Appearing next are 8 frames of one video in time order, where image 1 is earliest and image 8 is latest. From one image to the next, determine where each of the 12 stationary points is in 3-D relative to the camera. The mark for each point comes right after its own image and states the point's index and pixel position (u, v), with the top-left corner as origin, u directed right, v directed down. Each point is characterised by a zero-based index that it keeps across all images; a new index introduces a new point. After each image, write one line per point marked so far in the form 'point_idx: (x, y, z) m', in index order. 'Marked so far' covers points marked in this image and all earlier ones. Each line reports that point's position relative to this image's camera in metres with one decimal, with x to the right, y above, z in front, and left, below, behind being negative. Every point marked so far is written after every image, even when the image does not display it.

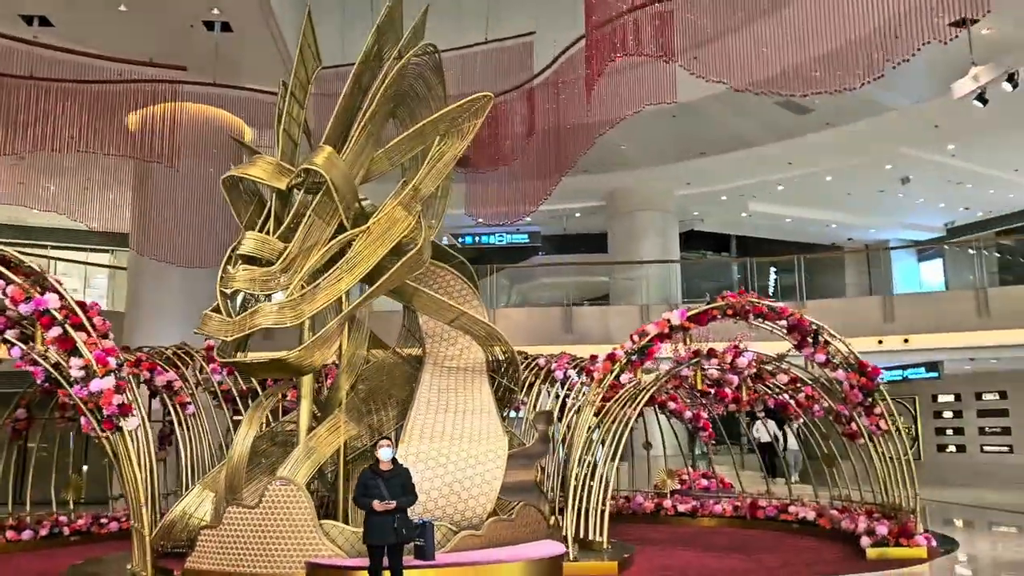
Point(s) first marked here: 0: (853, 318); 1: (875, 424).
0: (+5.2, -0.5, +12.3) m
1: (+3.1, -1.2, +6.9) m
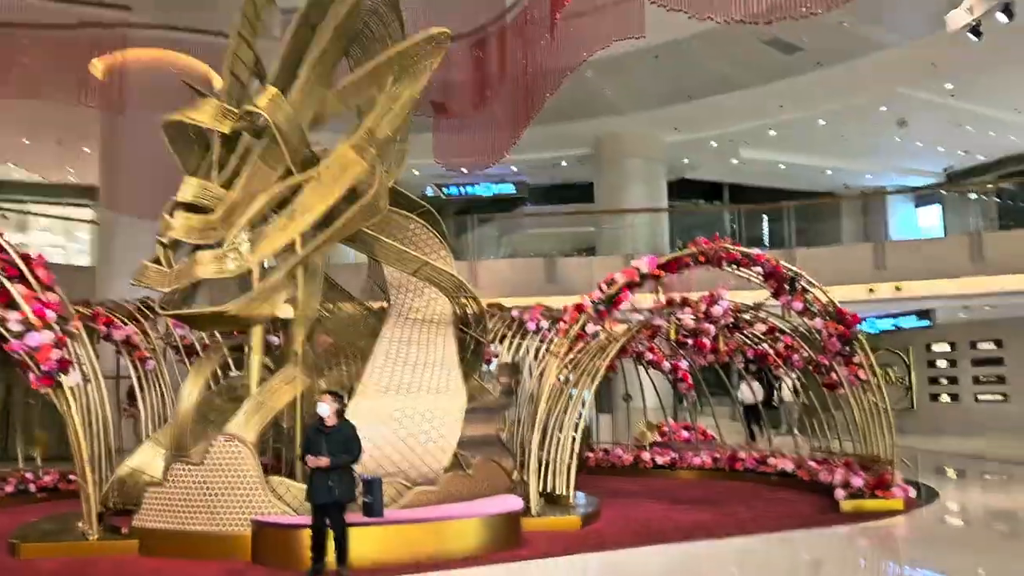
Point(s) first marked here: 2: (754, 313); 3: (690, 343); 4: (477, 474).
0: (+4.9, +0.3, +12.0) m
1: (+2.8, -0.7, +6.6) m
2: (+2.2, -0.2, +7.4) m
3: (+1.8, -0.6, +8.1) m
4: (-0.2, -1.3, +5.6) m
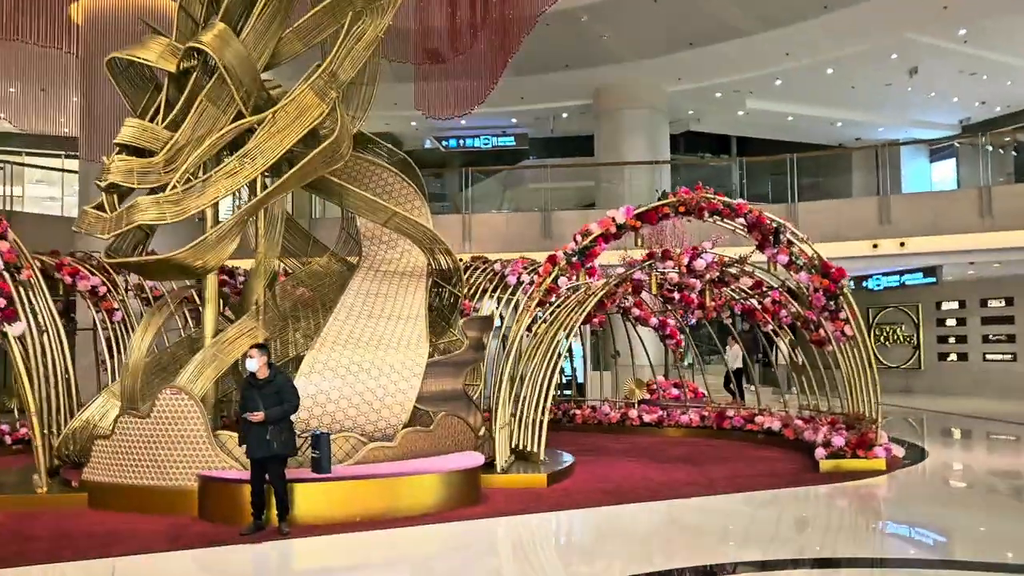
0: (+4.8, +1.0, +11.6) m
1: (+2.6, -0.3, +6.4) m
2: (+2.0, +0.2, +7.1) m
3: (+1.6, -0.1, +7.8) m
4: (-0.5, -0.9, +5.4) m
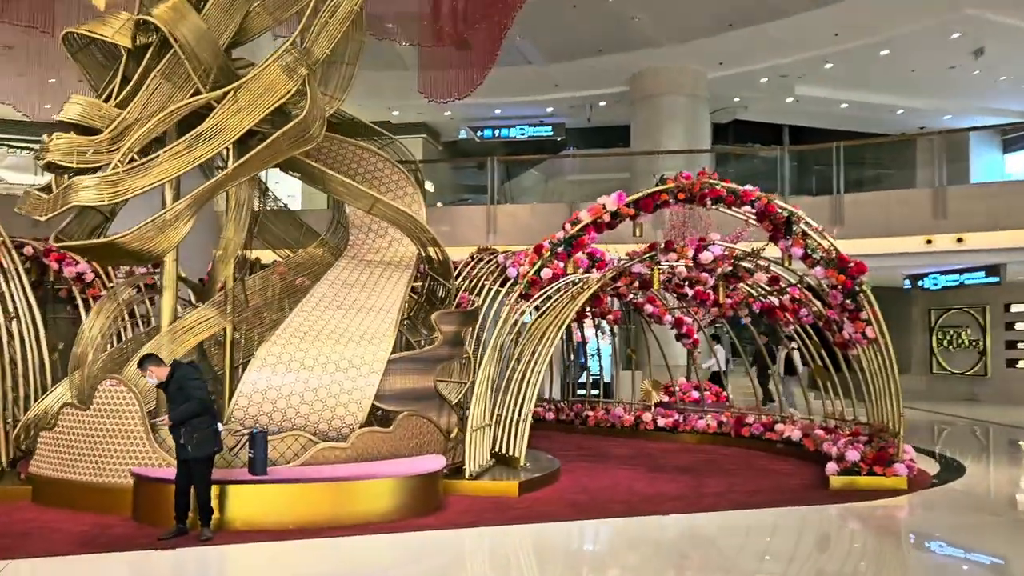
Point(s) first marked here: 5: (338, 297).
0: (+5.1, +1.0, +10.8) m
1: (+2.4, -0.3, +5.7) m
2: (+1.9, +0.2, +6.5) m
3: (+1.6, -0.1, +7.2) m
4: (-0.7, -0.9, +5.0) m
5: (-1.1, -0.1, +5.5) m
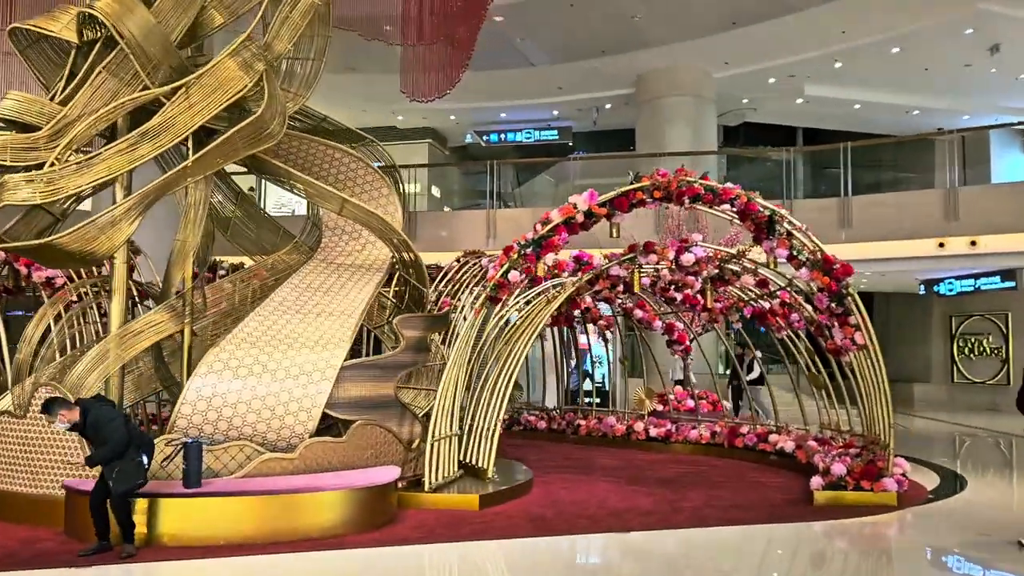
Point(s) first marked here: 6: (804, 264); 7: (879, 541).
0: (+5.1, +0.9, +10.4) m
1: (+2.2, -0.3, +5.4) m
2: (+1.7, +0.2, +6.2) m
3: (+1.4, -0.1, +6.9) m
4: (-0.9, -0.9, +4.8) m
5: (-1.4, -0.1, +5.3) m
6: (+2.0, +0.2, +5.4) m
7: (+2.0, -1.4, +4.5) m
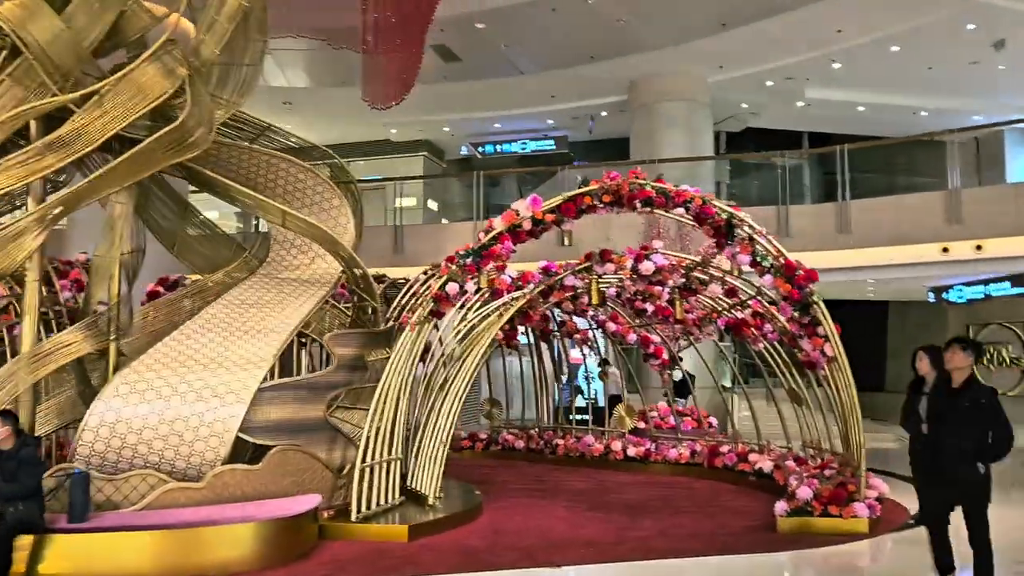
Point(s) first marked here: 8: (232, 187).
0: (+4.8, +0.8, +9.9) m
1: (+1.9, -0.4, +5.0) m
2: (+1.4, +0.1, +5.8) m
3: (+1.1, -0.2, +6.5) m
4: (-1.3, -1.0, +4.5) m
5: (-1.7, -0.2, +5.0) m
6: (+1.6, +0.1, +5.0) m
7: (+1.6, -1.5, +4.1) m
8: (-1.9, +0.7, +5.5) m
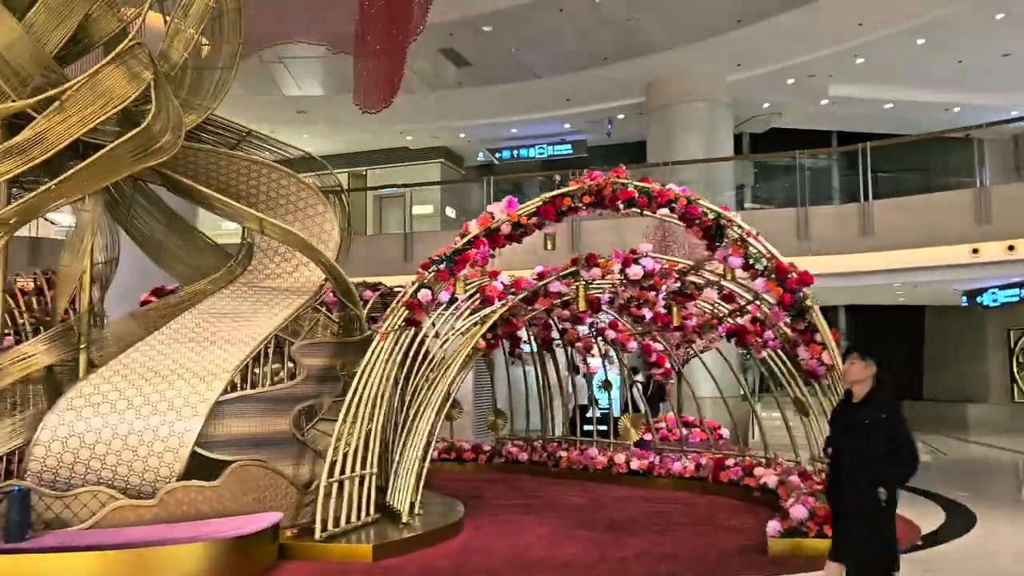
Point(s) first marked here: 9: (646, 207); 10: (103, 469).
0: (+4.9, +0.8, +9.4) m
1: (+1.7, -0.4, +4.6) m
2: (+1.3, +0.1, +5.4) m
3: (+1.0, -0.2, +6.2) m
4: (-1.5, -1.0, +4.3) m
5: (-1.9, -0.2, +4.8) m
6: (+1.4, +0.1, +4.7) m
7: (+1.5, -1.5, +3.8) m
8: (-2.0, +0.6, +5.3) m
9: (+0.8, +0.5, +4.8) m
10: (-2.1, -0.9, +4.1) m
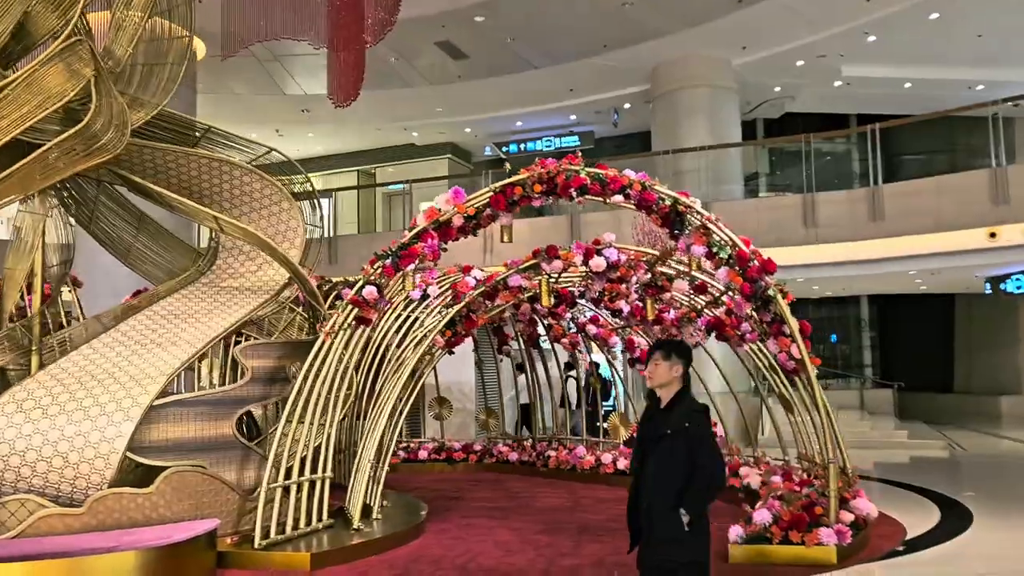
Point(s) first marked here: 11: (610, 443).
0: (+4.8, +0.9, +8.9) m
1: (+1.4, -0.3, +4.3) m
2: (+1.0, +0.1, +5.2) m
3: (+0.8, -0.2, +6.0) m
4: (-1.8, -1.0, +4.1) m
5: (-2.1, -0.2, +4.7) m
6: (+1.1, +0.1, +4.4) m
7: (+1.2, -1.4, +3.5) m
8: (-2.3, +0.6, +5.2) m
9: (+0.5, +0.5, +4.5) m
10: (-2.4, -0.9, +4.0) m
11: (+0.9, -1.4, +7.3) m
